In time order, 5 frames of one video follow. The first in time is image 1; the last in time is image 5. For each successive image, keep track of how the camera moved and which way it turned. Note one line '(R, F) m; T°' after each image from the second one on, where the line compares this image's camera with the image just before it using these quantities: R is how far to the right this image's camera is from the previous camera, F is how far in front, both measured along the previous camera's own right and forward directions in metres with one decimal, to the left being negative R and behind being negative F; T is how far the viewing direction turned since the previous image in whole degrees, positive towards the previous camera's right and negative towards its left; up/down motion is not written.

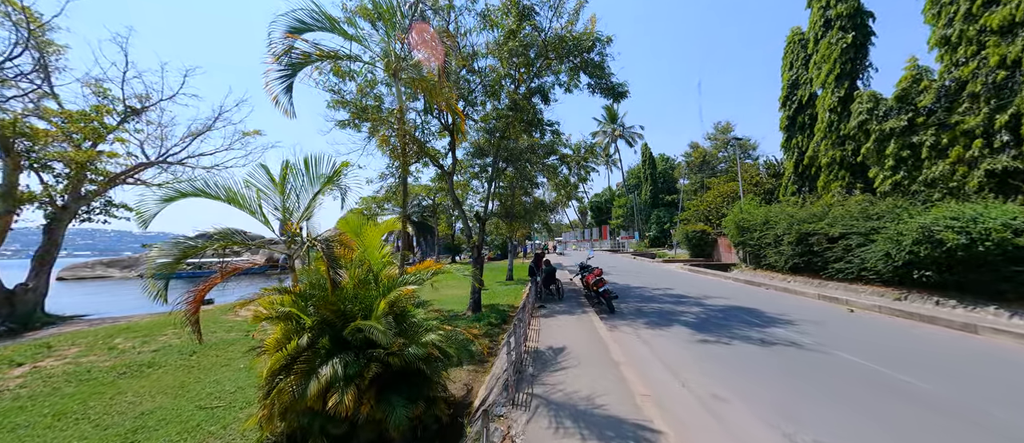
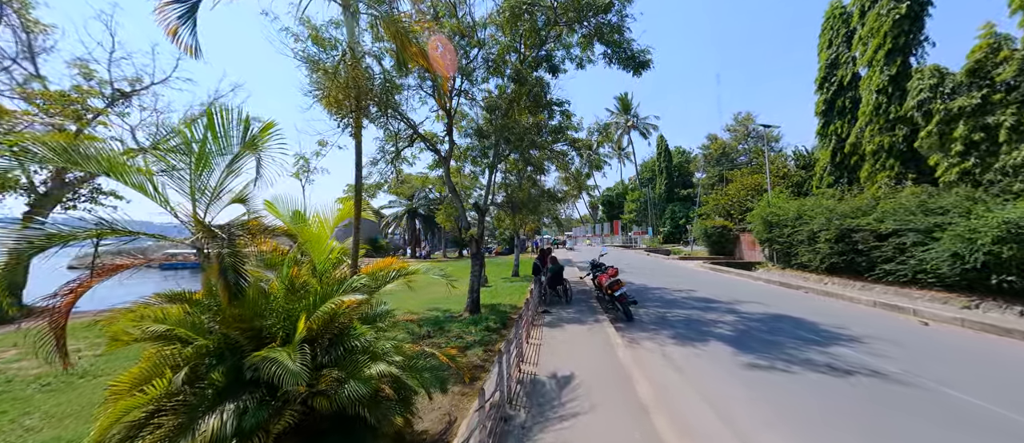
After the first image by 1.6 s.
(+0.2, +1.2) m; -2°
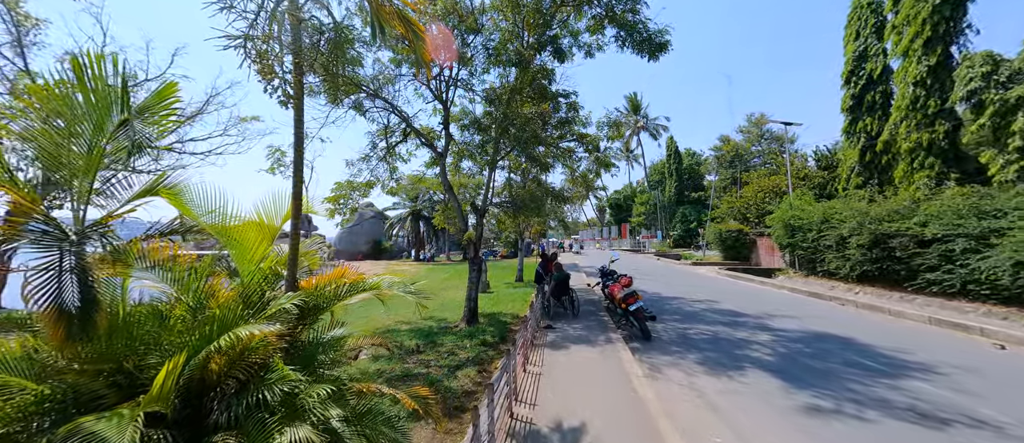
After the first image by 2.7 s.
(+0.1, +0.9) m; -1°
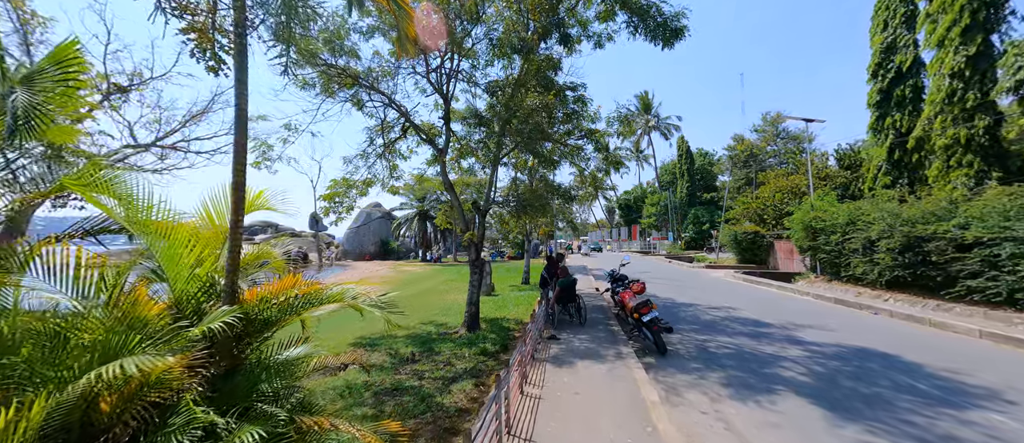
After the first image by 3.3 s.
(+0.1, +0.5) m; -1°
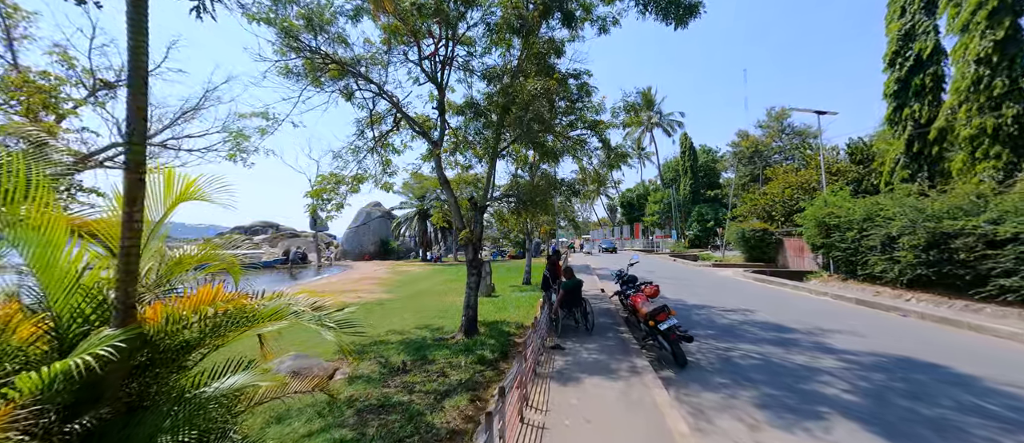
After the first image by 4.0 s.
(0.0, +0.6) m; 0°
